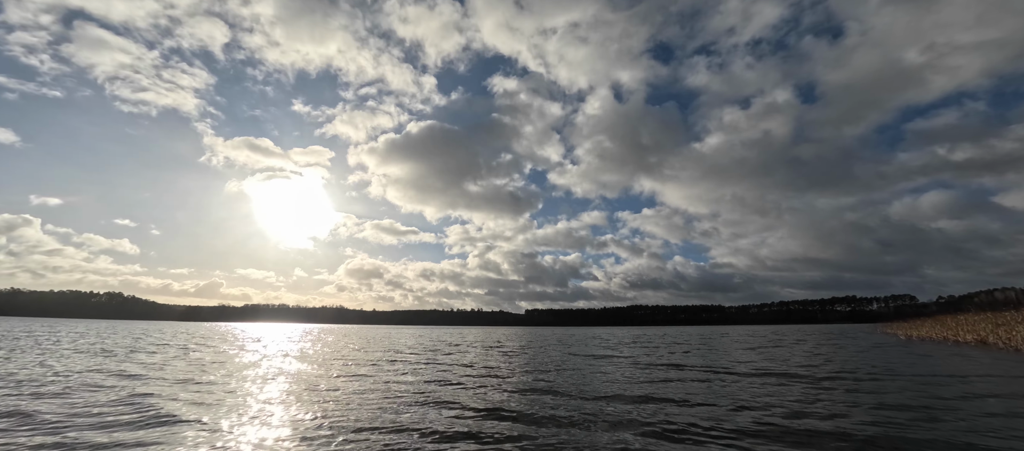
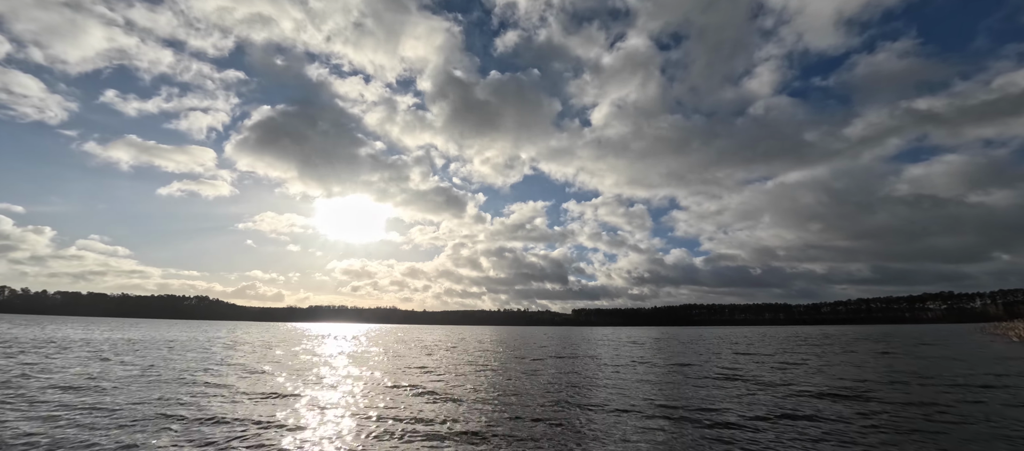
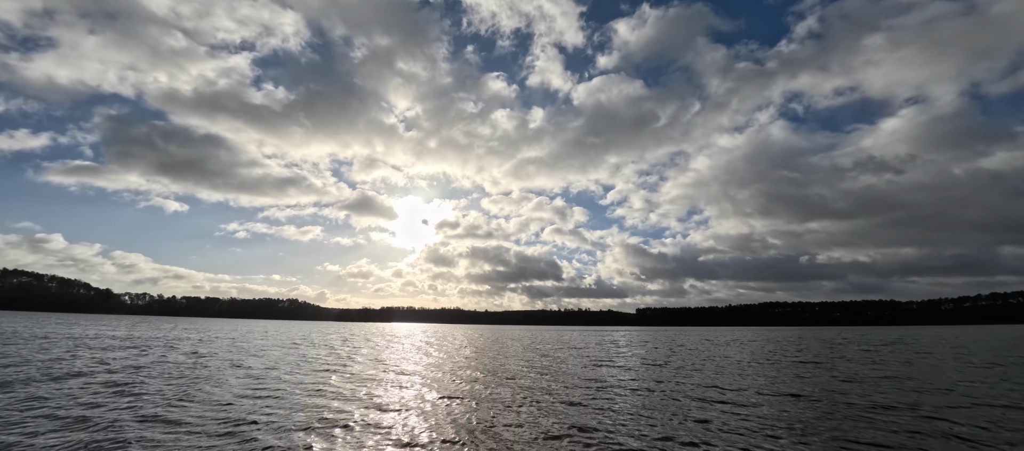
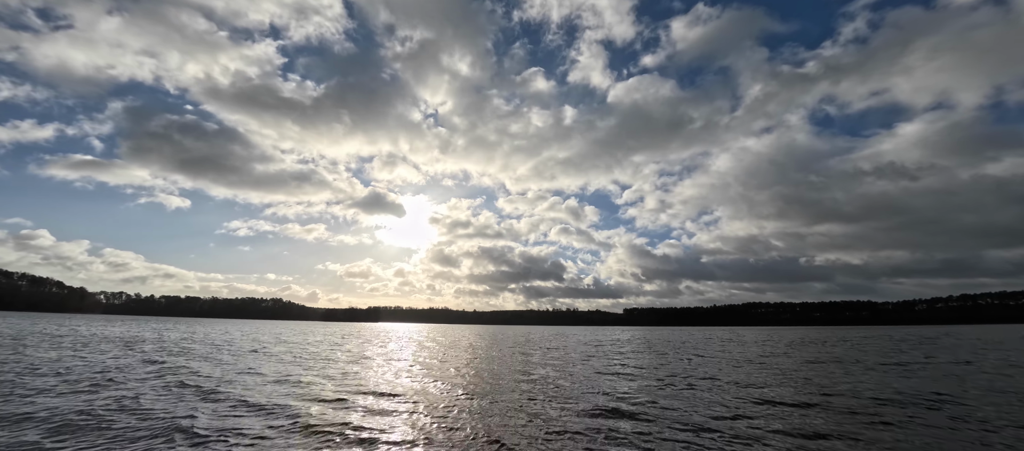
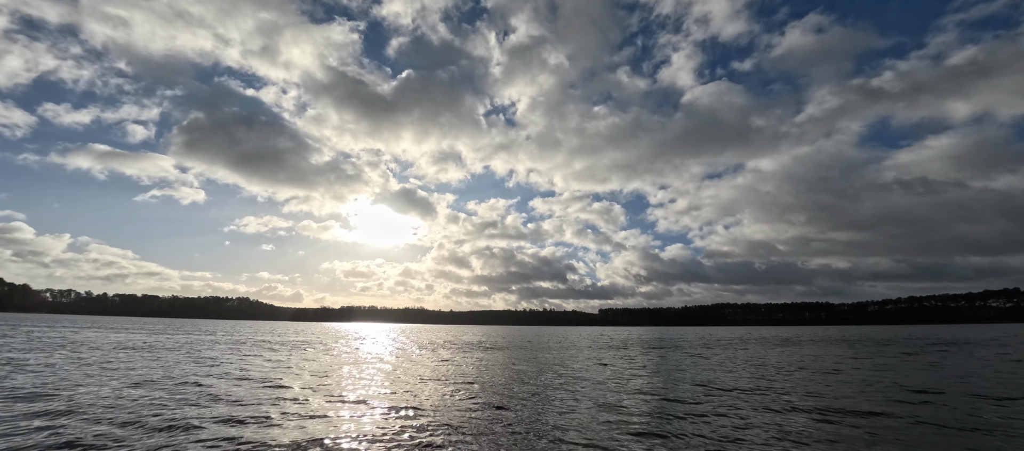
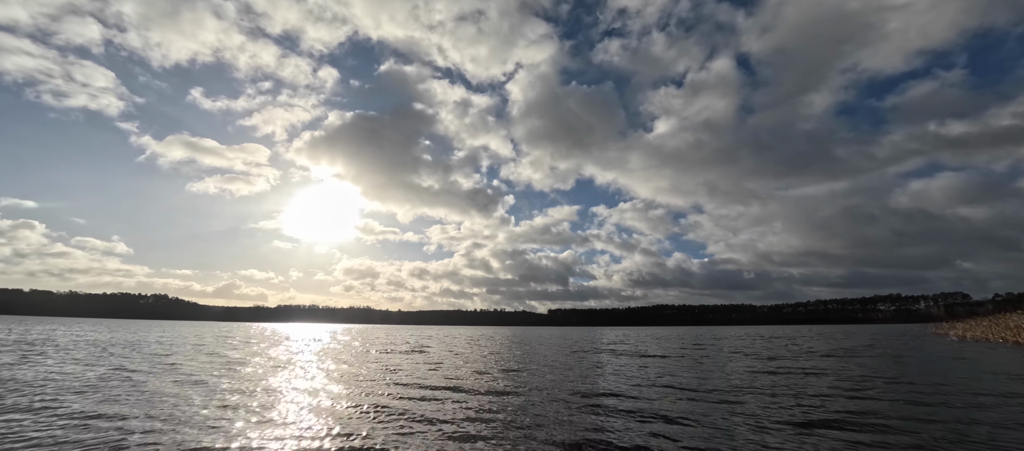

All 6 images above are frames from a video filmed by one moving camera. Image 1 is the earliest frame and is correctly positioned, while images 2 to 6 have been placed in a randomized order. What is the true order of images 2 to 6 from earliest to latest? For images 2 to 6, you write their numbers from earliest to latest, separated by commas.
6, 2, 5, 4, 3
